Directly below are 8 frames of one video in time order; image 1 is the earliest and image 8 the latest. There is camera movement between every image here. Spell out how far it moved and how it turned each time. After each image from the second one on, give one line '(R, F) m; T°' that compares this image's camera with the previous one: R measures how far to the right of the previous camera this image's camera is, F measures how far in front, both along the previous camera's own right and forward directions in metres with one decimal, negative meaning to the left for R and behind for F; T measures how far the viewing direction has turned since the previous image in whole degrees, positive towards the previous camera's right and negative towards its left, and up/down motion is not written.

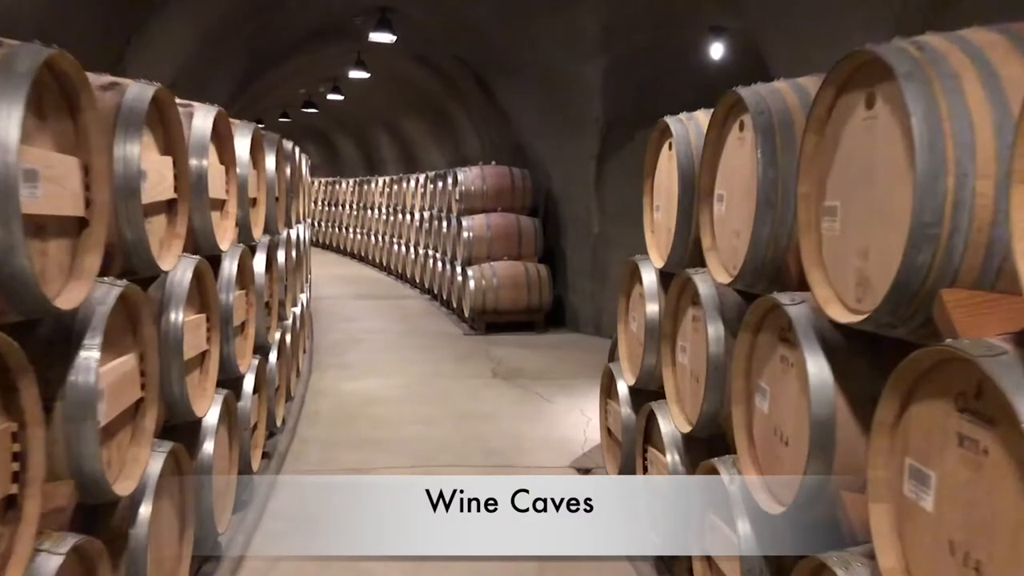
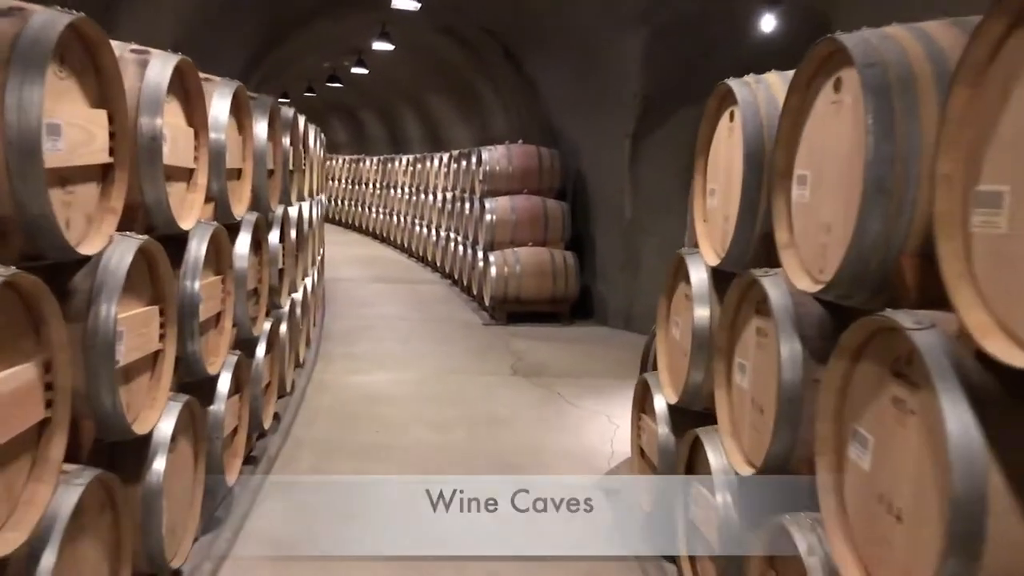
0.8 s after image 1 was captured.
(0.0, +0.6) m; -2°
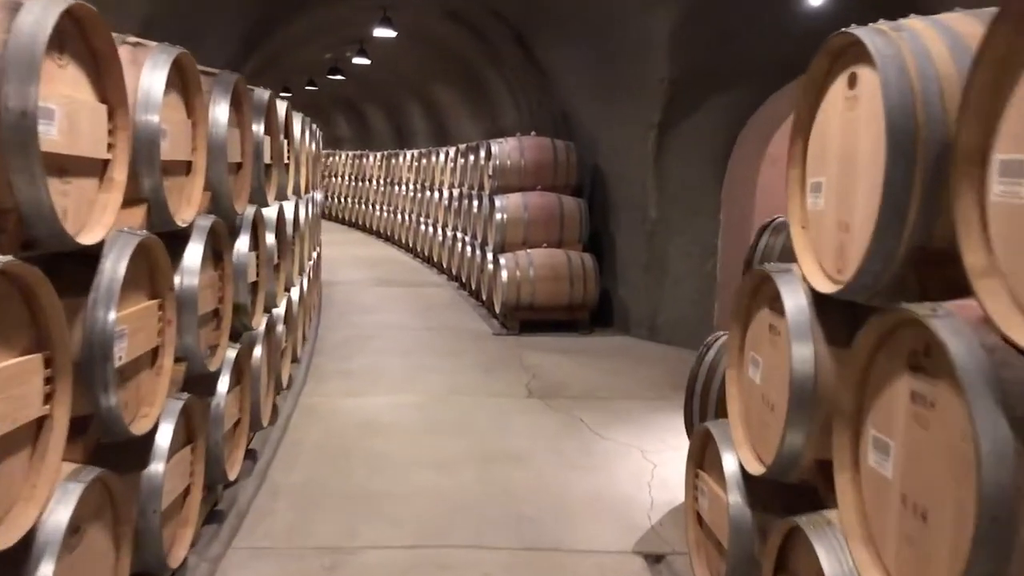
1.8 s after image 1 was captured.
(0.0, +0.8) m; 0°
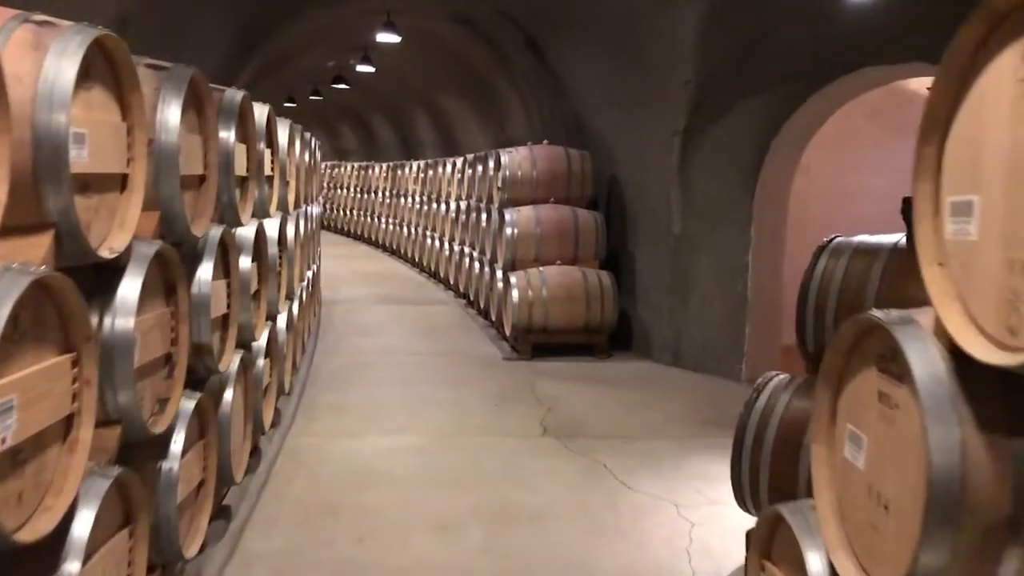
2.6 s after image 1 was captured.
(0.0, +0.6) m; -1°
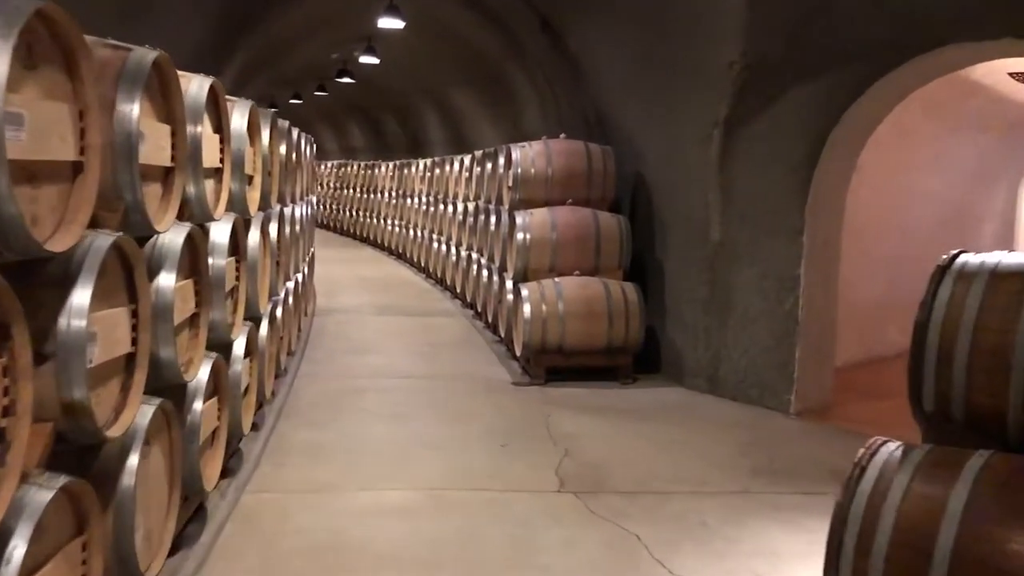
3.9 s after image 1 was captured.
(0.0, +0.9) m; -1°
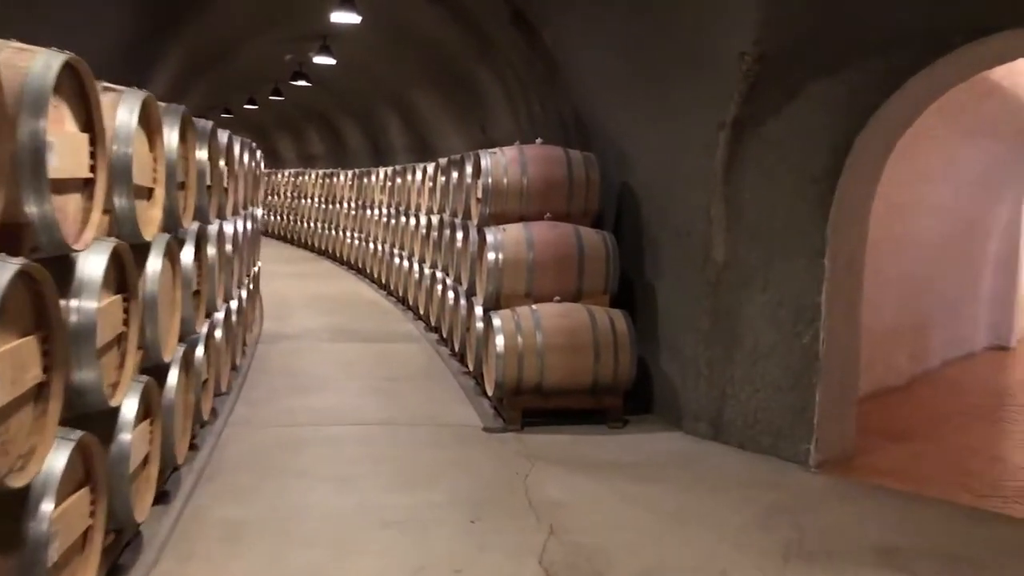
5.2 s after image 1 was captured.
(0.0, +0.9) m; +2°
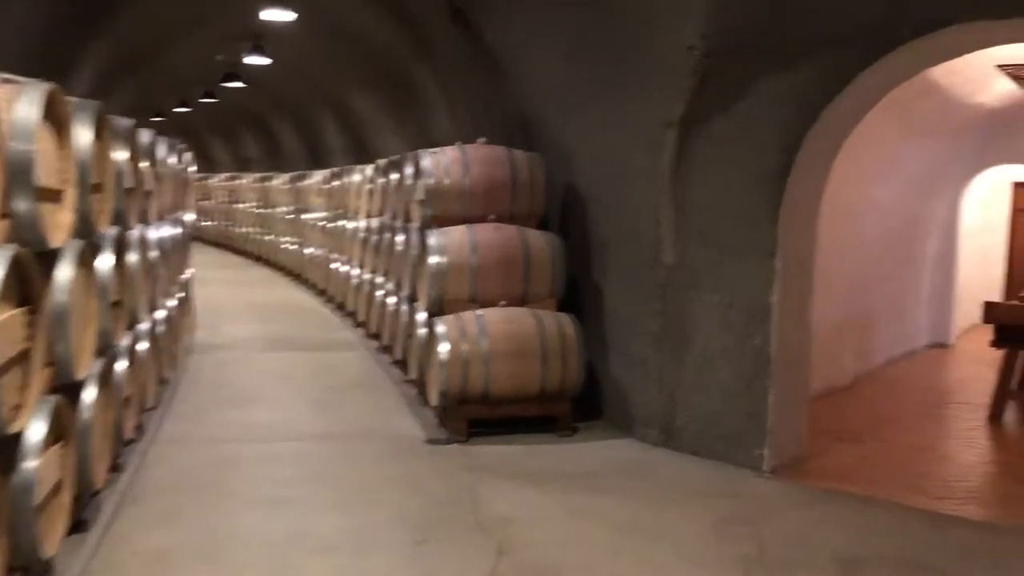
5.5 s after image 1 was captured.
(0.0, +0.2) m; +4°
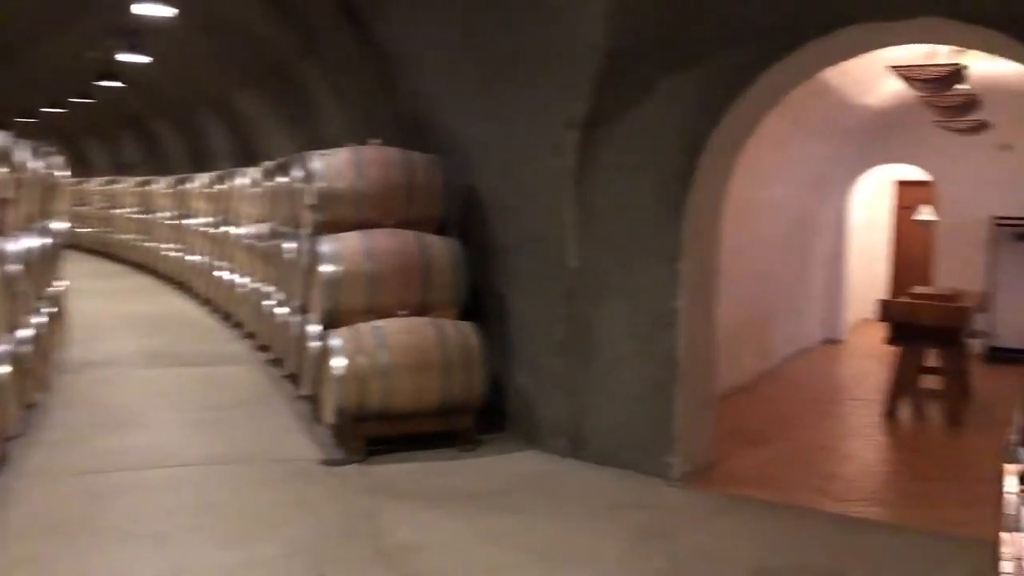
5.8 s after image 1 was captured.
(0.0, +0.2) m; +6°
